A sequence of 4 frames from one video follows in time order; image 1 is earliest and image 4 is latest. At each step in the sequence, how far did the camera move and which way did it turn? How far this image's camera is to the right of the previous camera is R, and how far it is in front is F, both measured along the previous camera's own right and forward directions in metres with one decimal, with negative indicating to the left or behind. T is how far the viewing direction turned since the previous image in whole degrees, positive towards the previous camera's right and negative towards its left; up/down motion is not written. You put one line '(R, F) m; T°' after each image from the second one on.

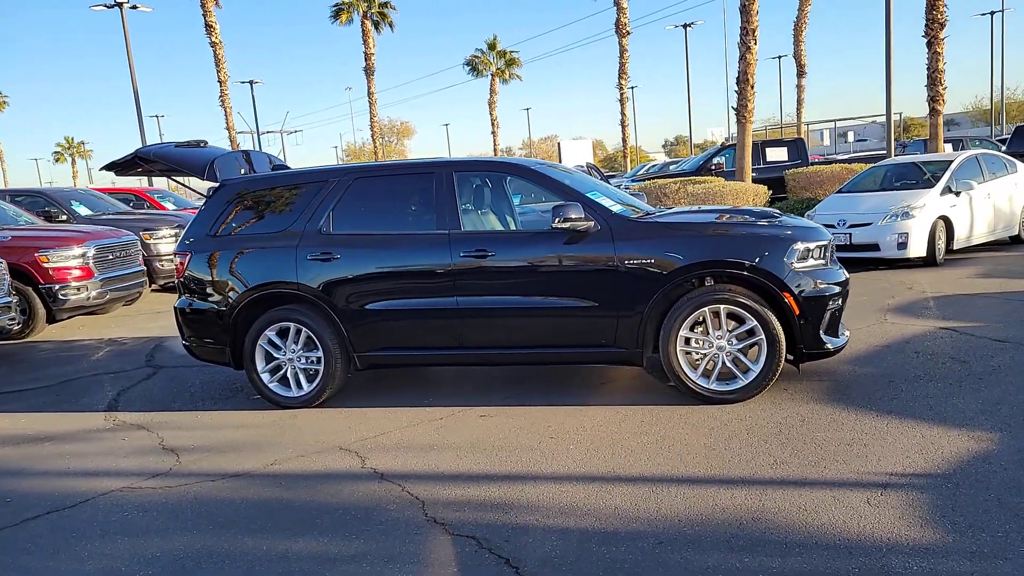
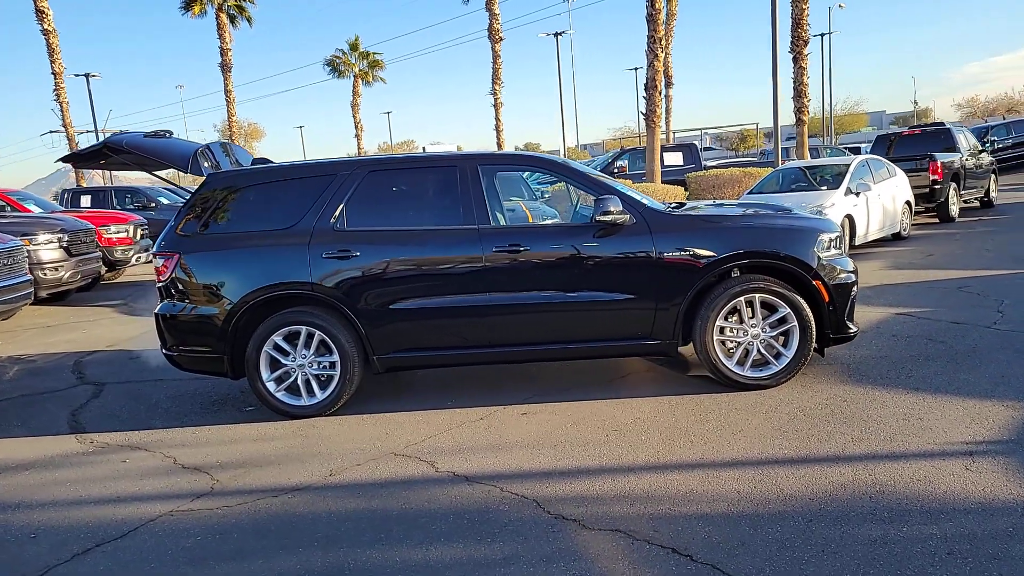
(-1.2, +0.2) m; +11°
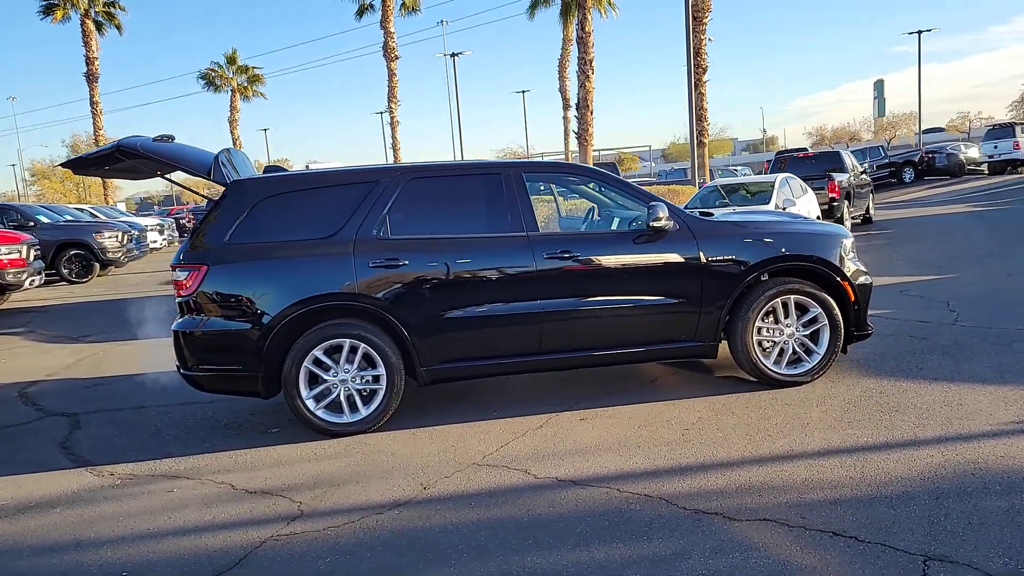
(-1.1, +0.1) m; +9°
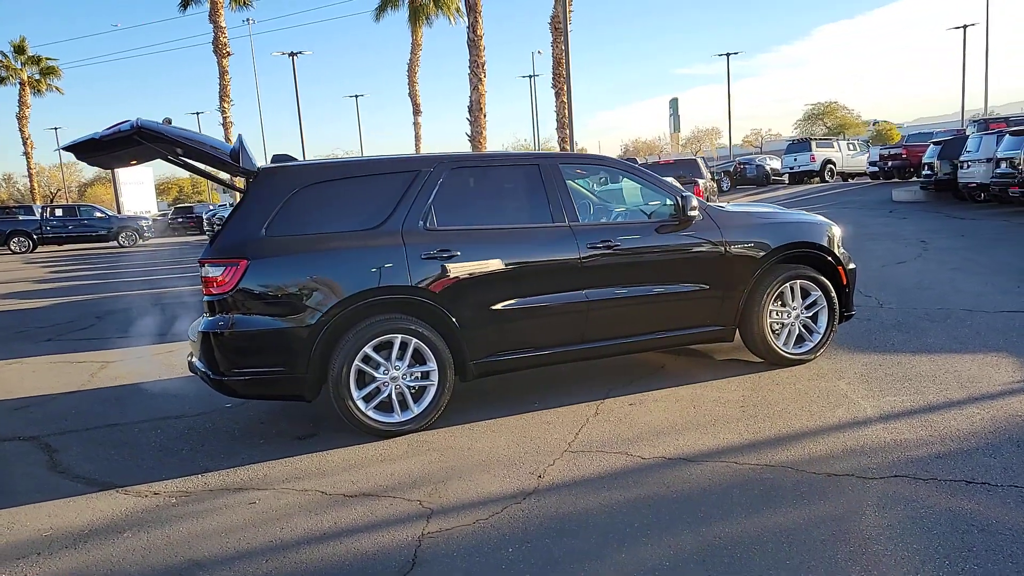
(-1.5, +0.2) m; +13°
